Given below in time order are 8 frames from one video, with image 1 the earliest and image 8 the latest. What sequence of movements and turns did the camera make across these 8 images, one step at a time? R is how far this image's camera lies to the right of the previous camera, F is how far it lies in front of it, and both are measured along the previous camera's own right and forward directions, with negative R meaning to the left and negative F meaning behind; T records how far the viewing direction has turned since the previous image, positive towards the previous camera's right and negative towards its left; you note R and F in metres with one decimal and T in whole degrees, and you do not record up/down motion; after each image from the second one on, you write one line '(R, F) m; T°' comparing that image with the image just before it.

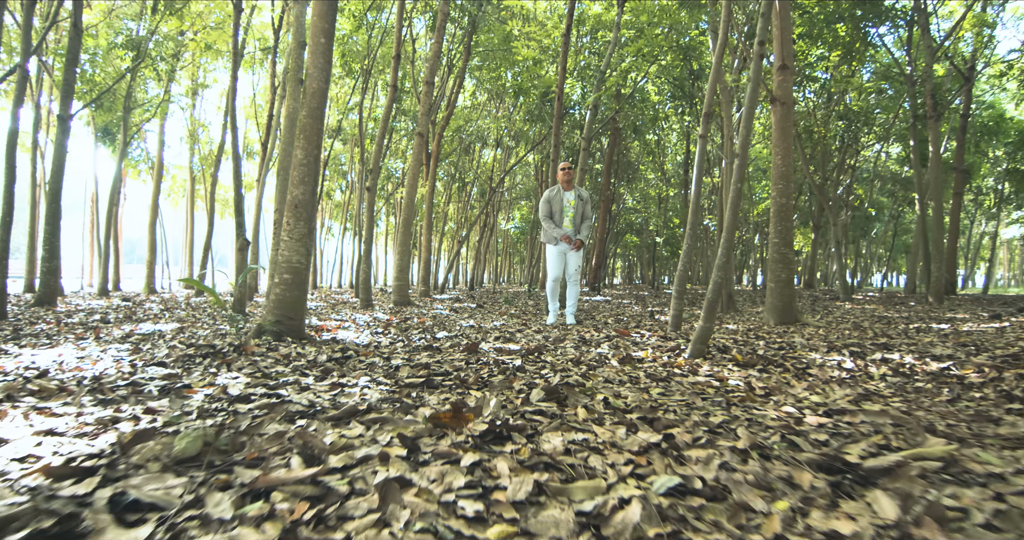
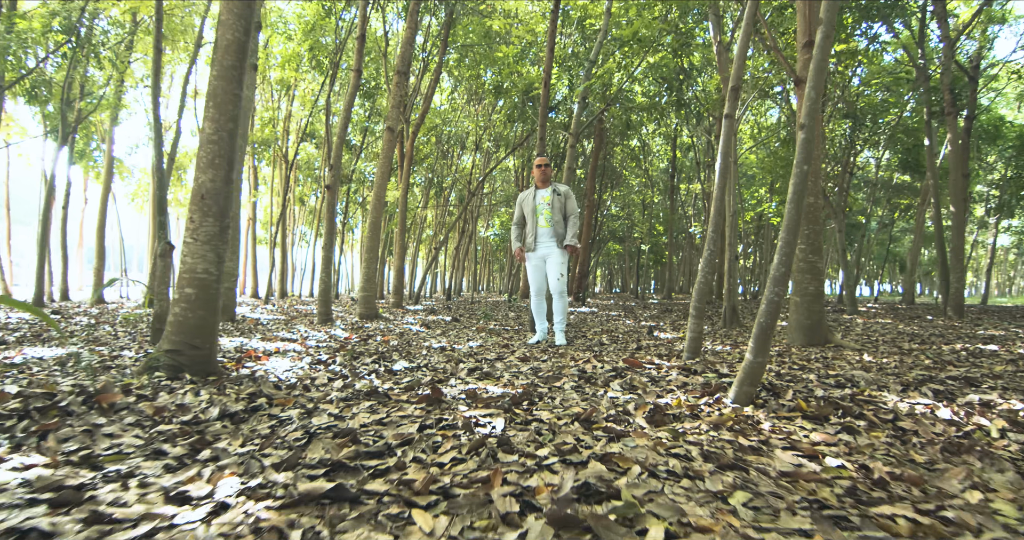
(0.0, +1.1) m; +2°
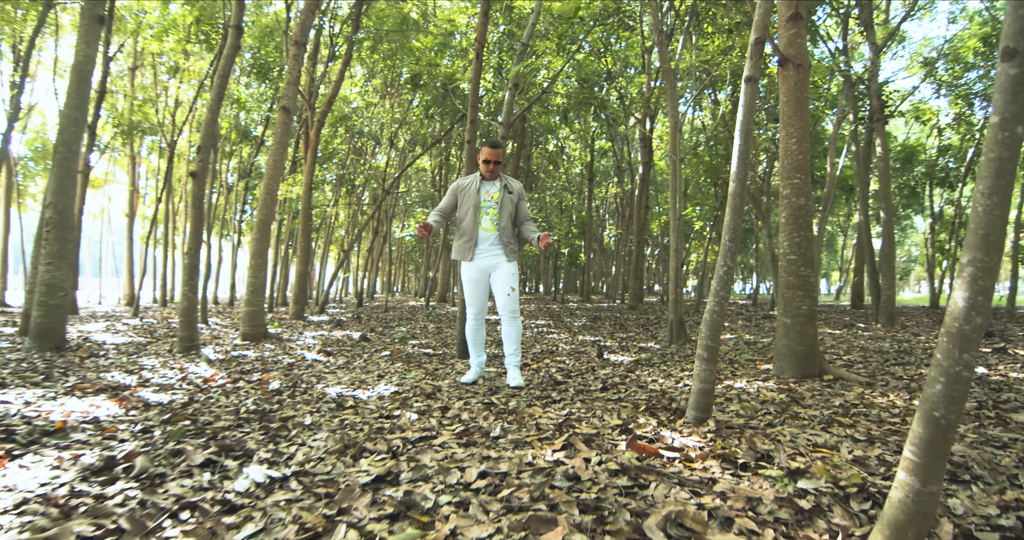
(-0.1, +1.5) m; +8°
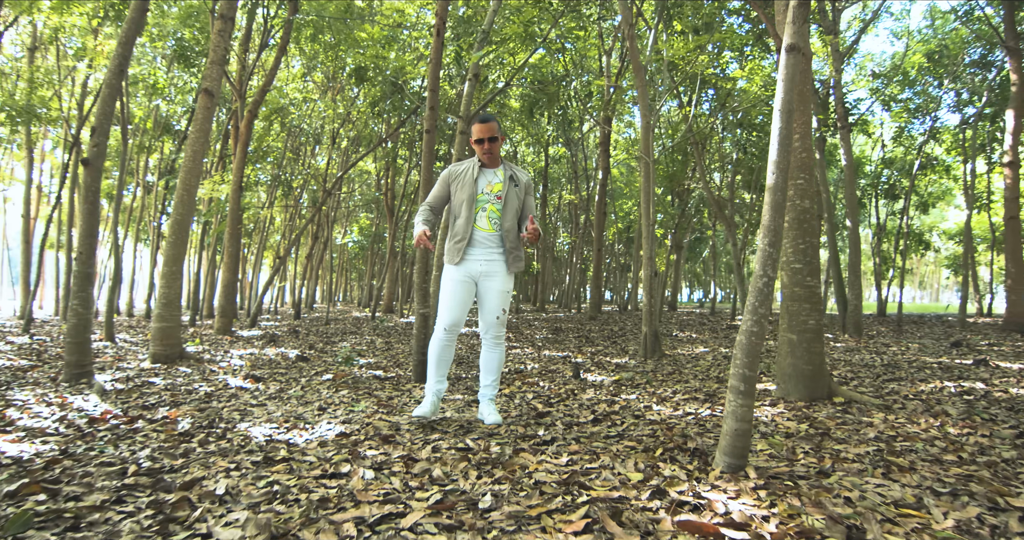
(-0.2, +0.7) m; +5°
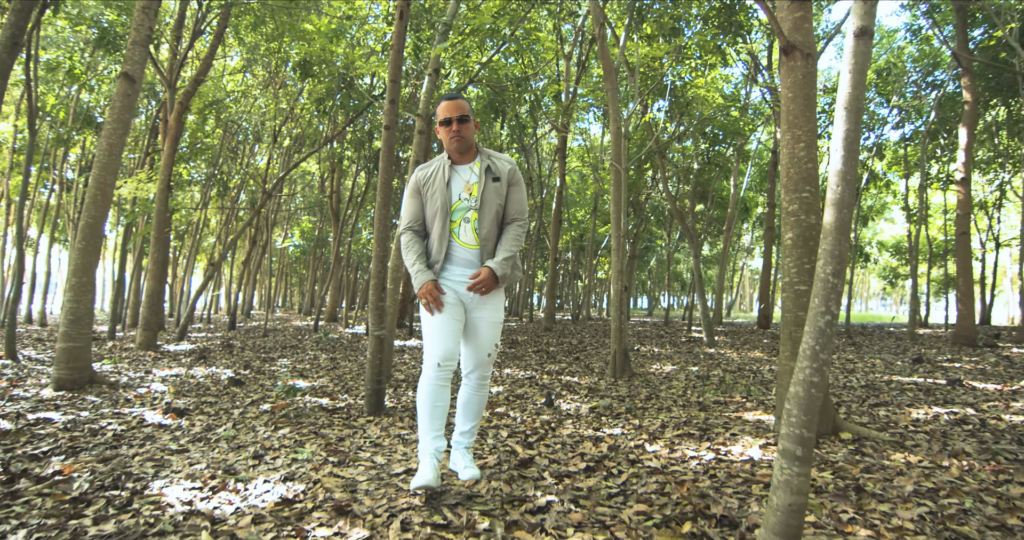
(-0.2, +0.6) m; +5°
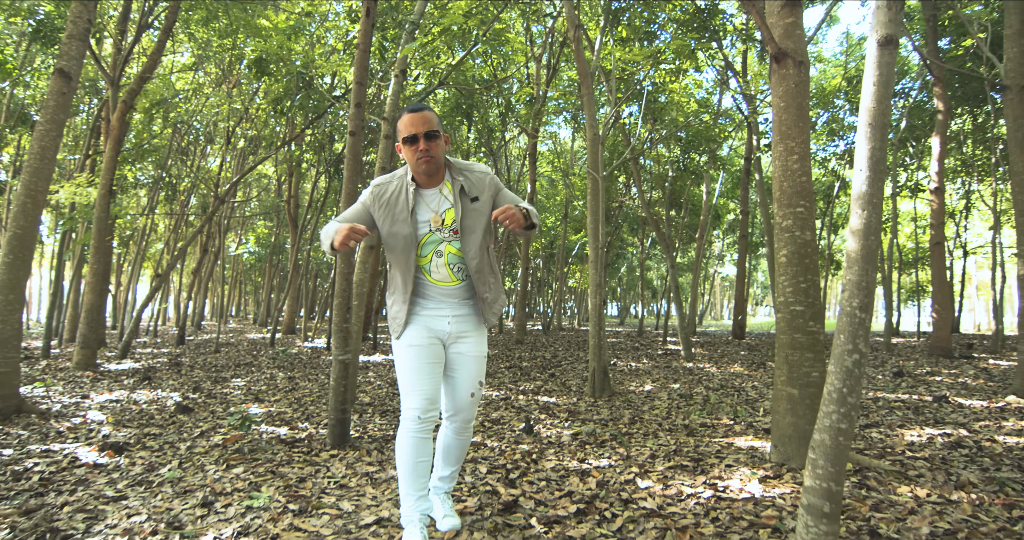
(-0.1, +0.3) m; +4°
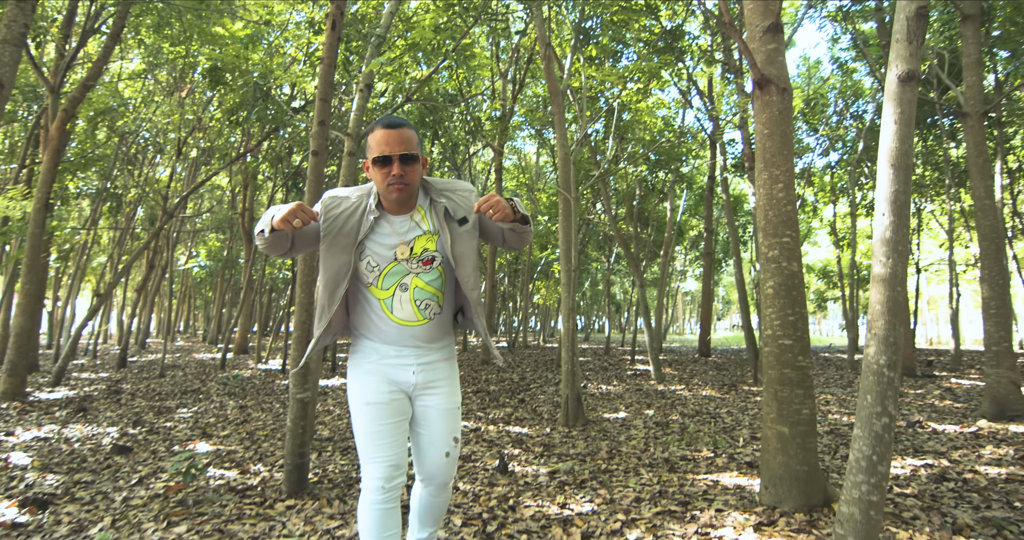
(-0.1, +0.3) m; +4°
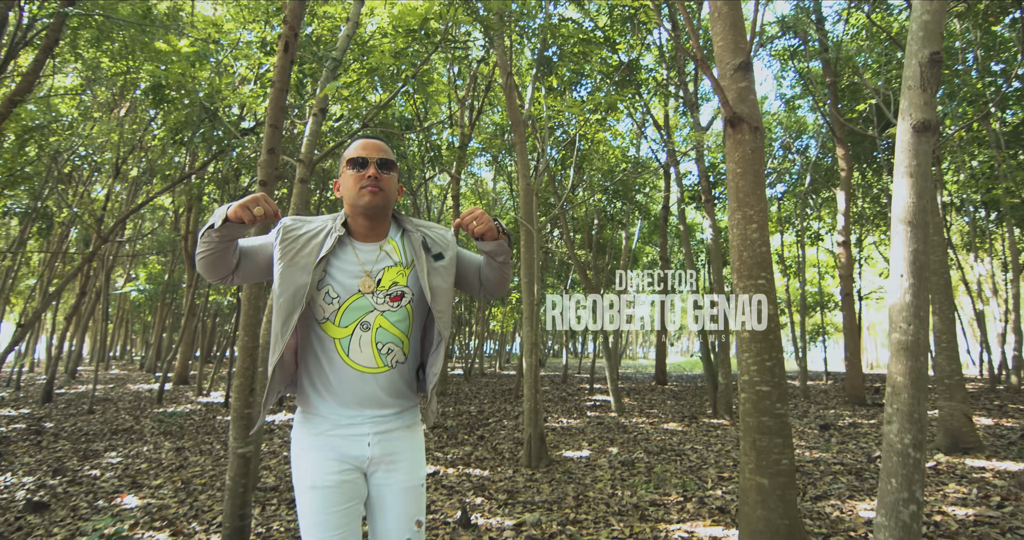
(-0.1, +0.2) m; +4°
